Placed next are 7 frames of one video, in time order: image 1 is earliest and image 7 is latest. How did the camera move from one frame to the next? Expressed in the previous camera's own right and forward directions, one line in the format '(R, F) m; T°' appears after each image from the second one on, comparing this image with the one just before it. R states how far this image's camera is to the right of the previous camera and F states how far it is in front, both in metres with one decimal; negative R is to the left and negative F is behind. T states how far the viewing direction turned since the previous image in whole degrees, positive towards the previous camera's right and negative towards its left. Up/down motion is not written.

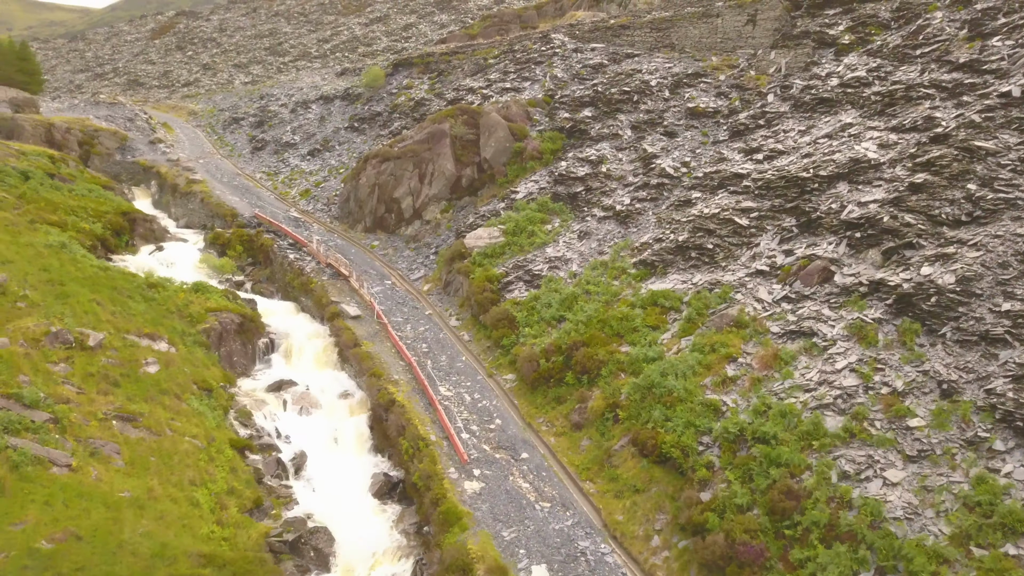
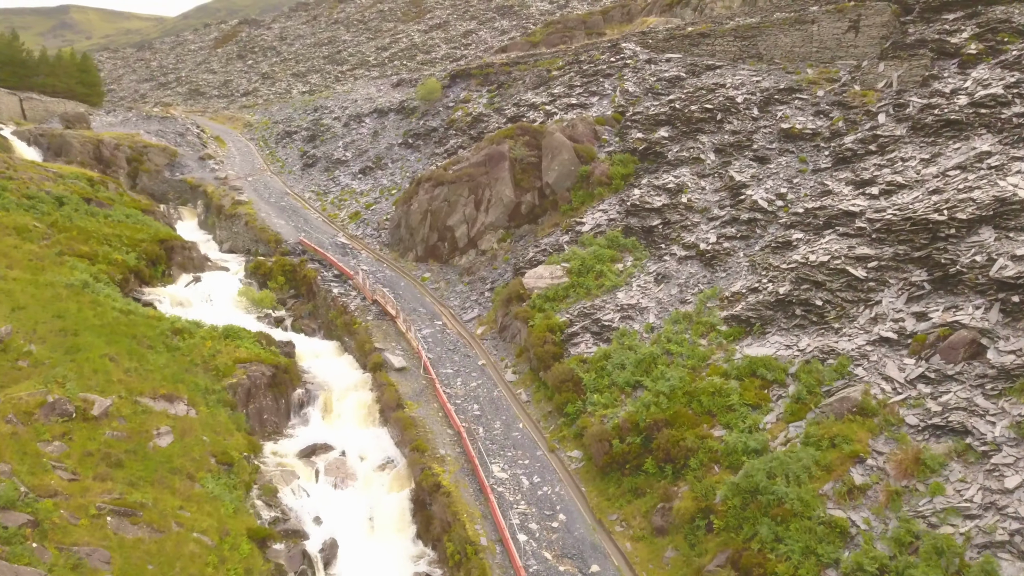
(-0.3, +4.0) m; -4°
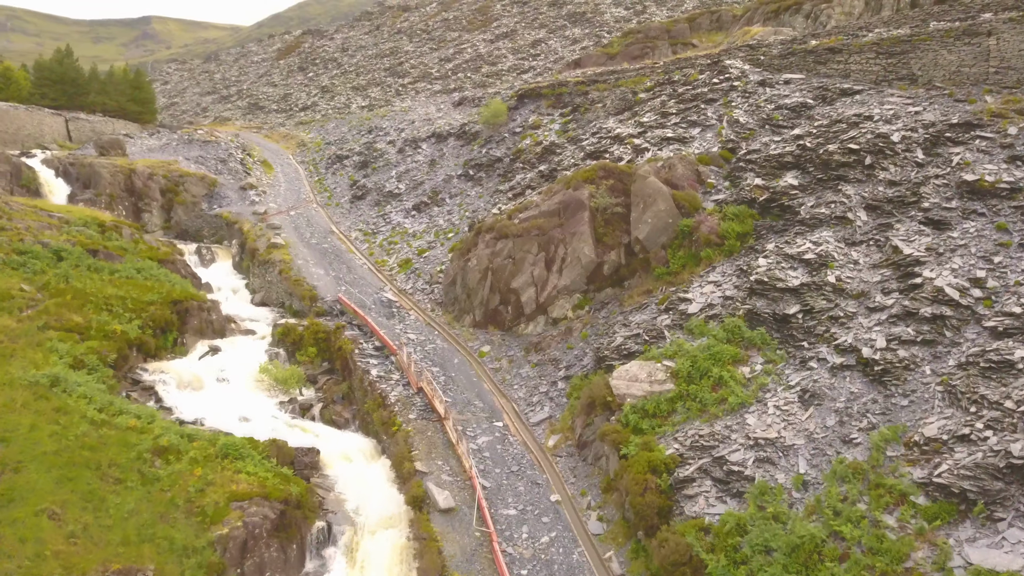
(-0.6, +7.3) m; -5°
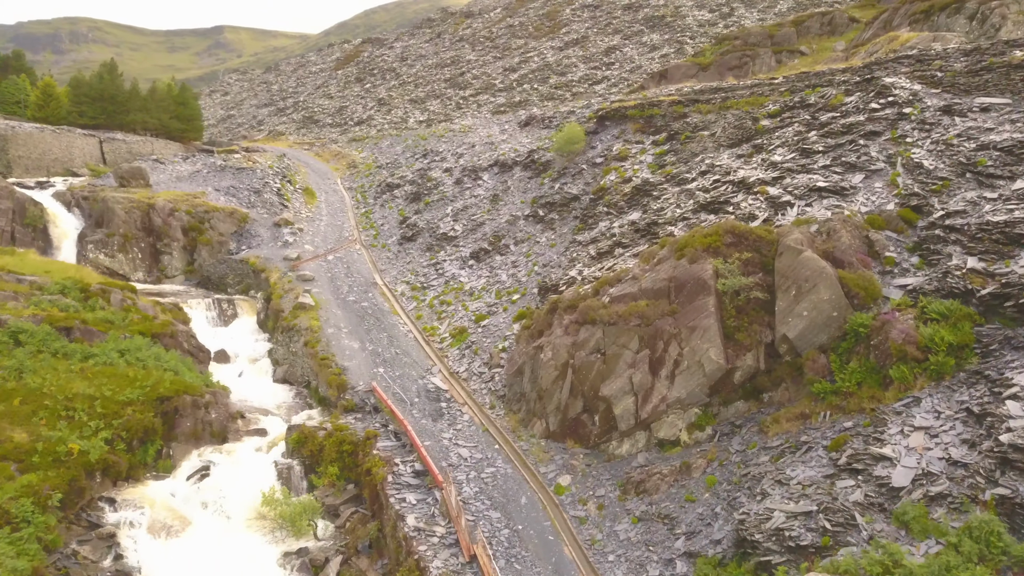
(-0.9, +8.4) m; -4°
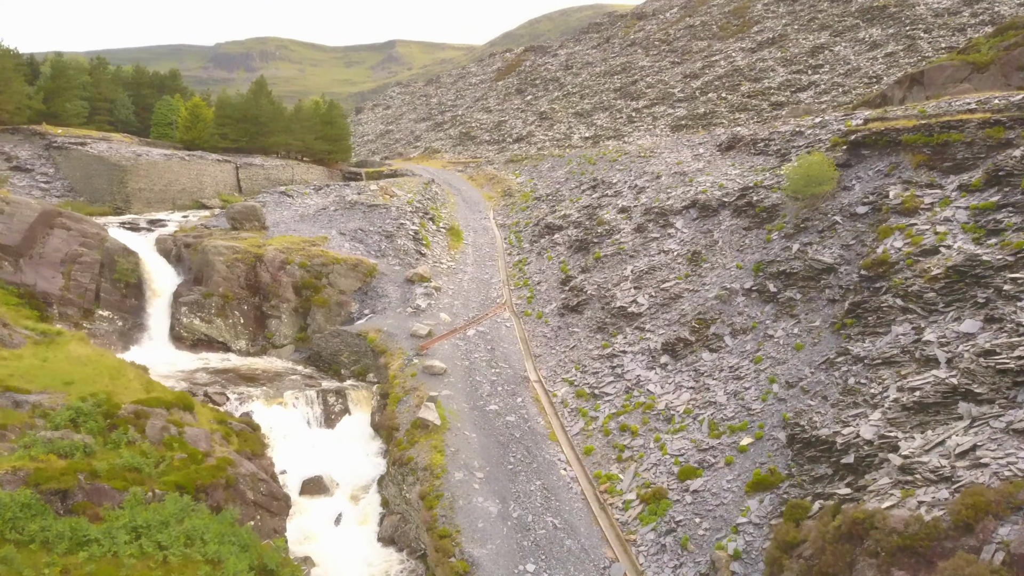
(-1.9, +11.5) m; -11°
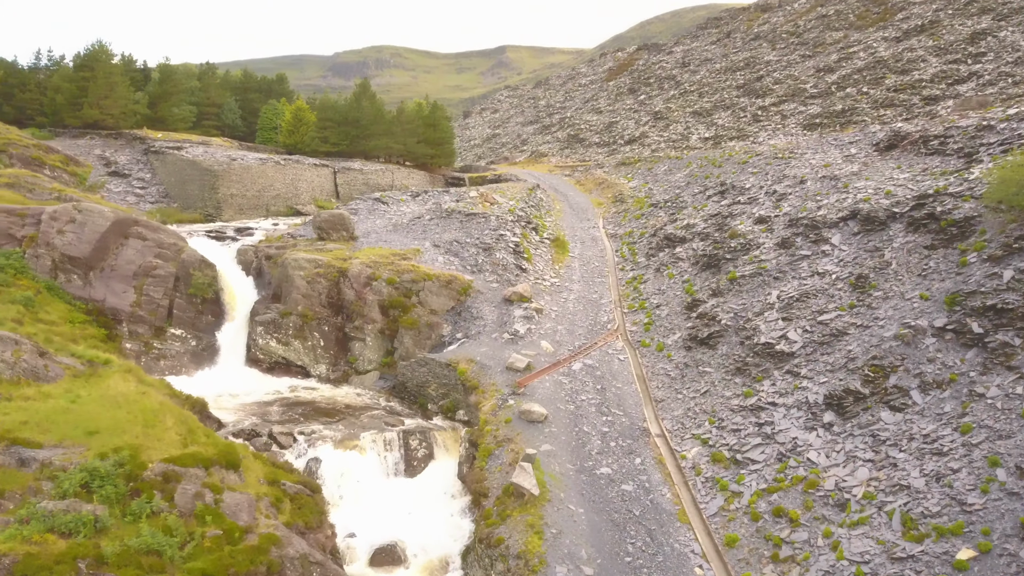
(-0.4, +5.0) m; -8°
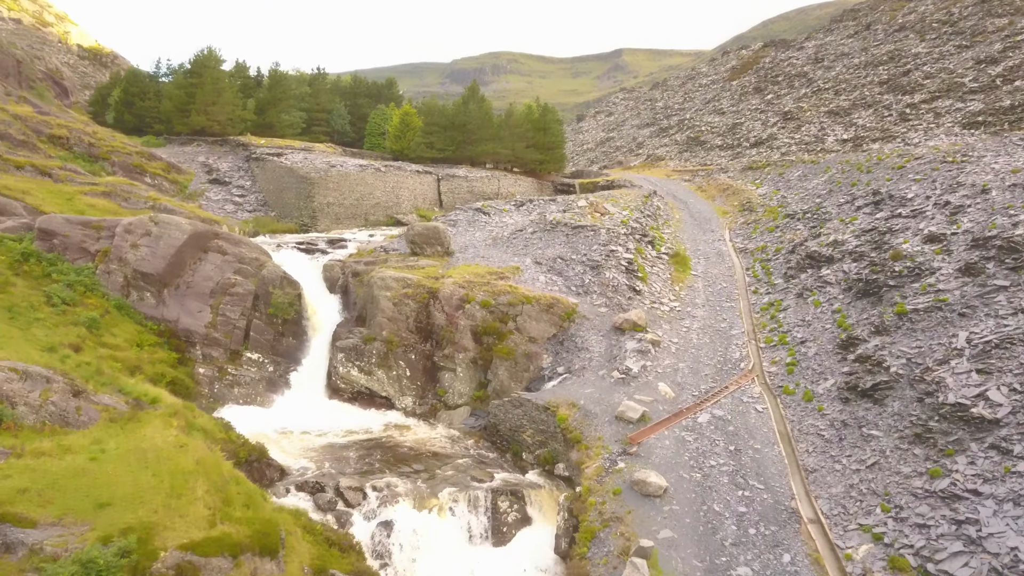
(0.0, +4.3) m; -8°
